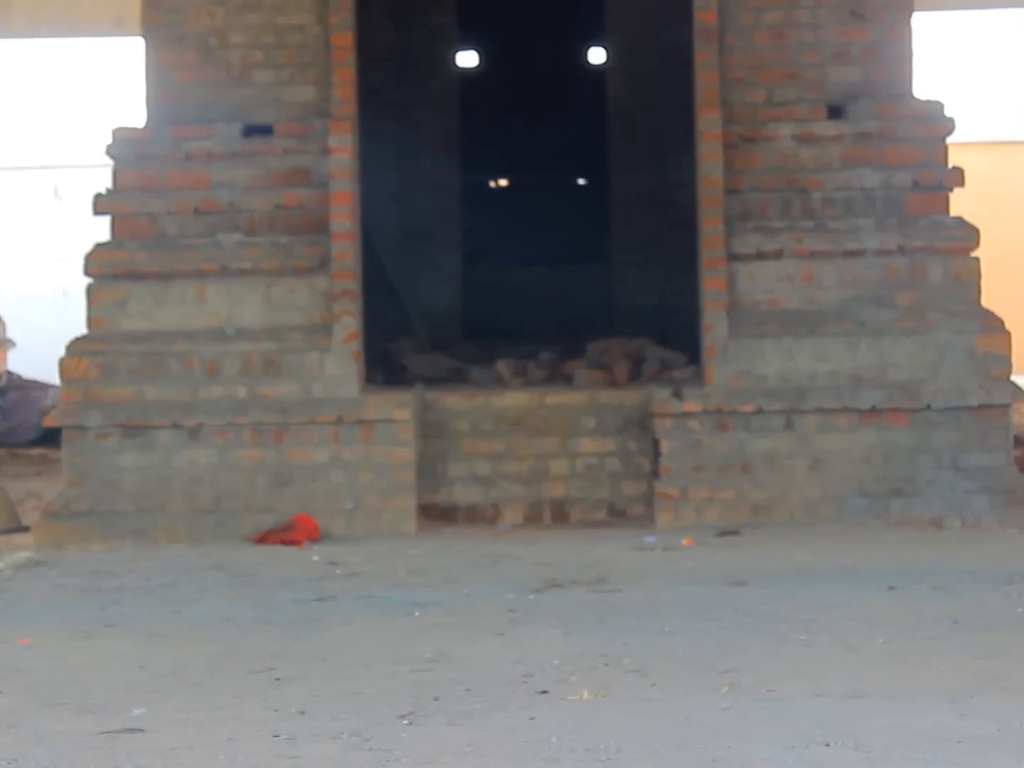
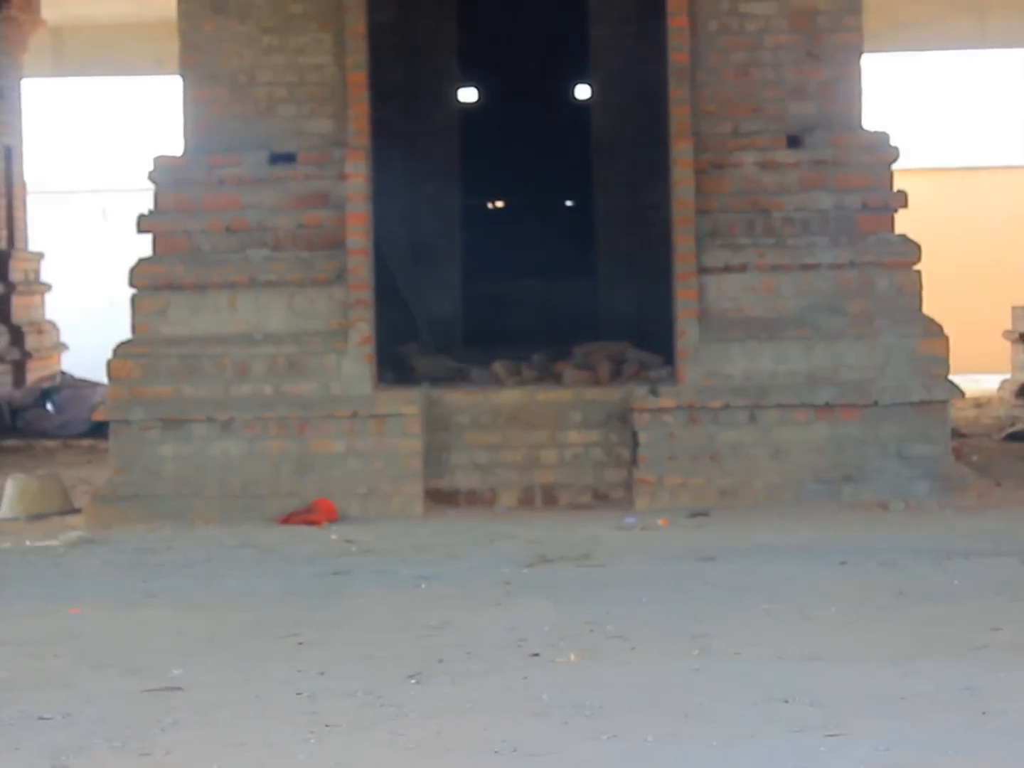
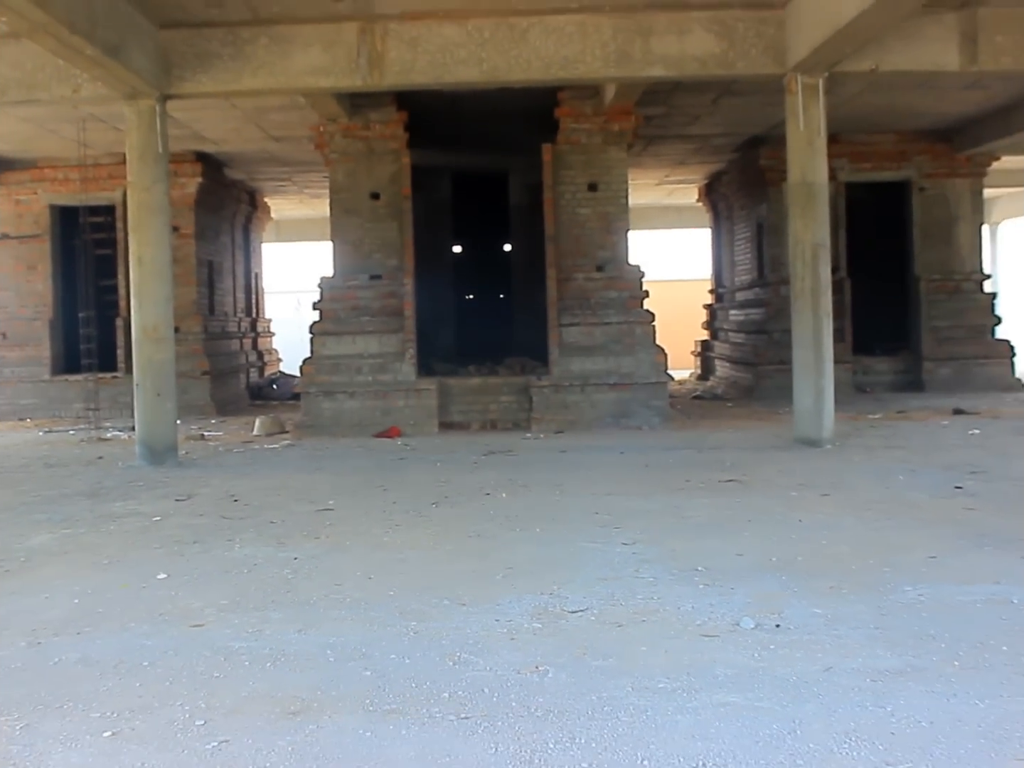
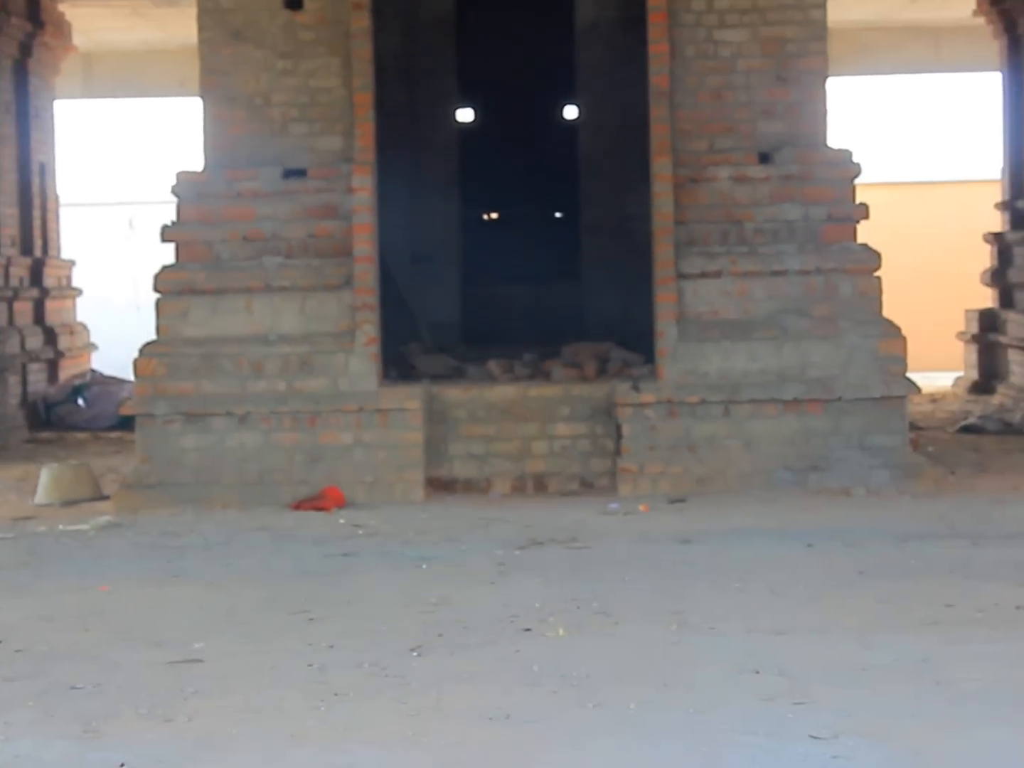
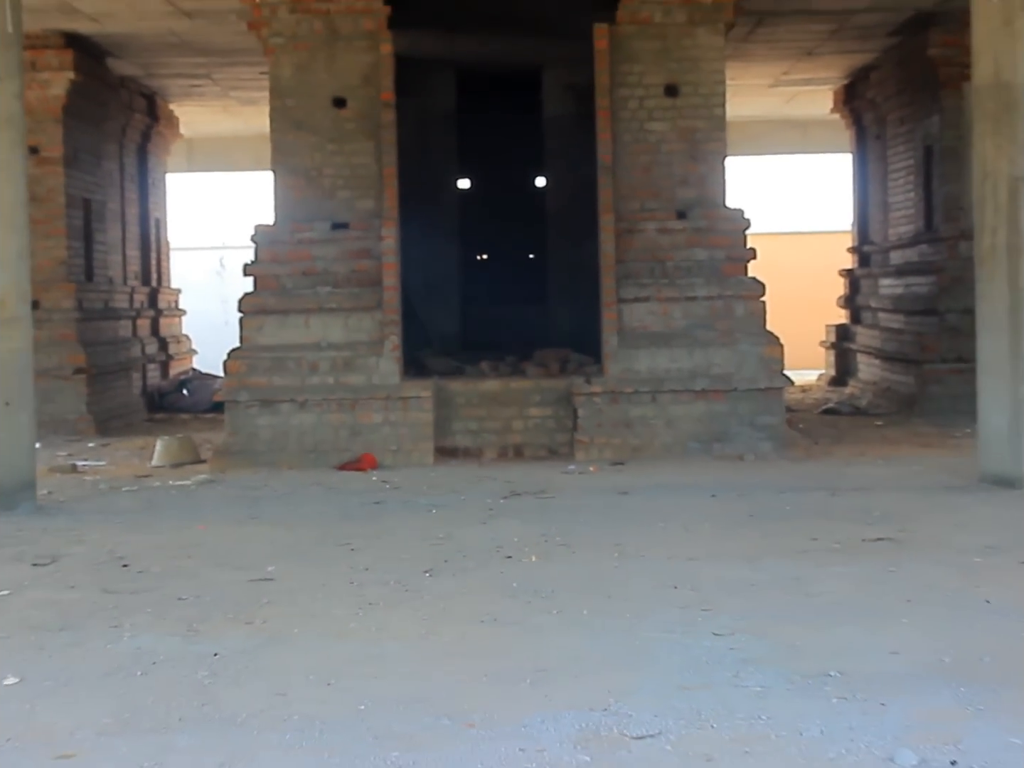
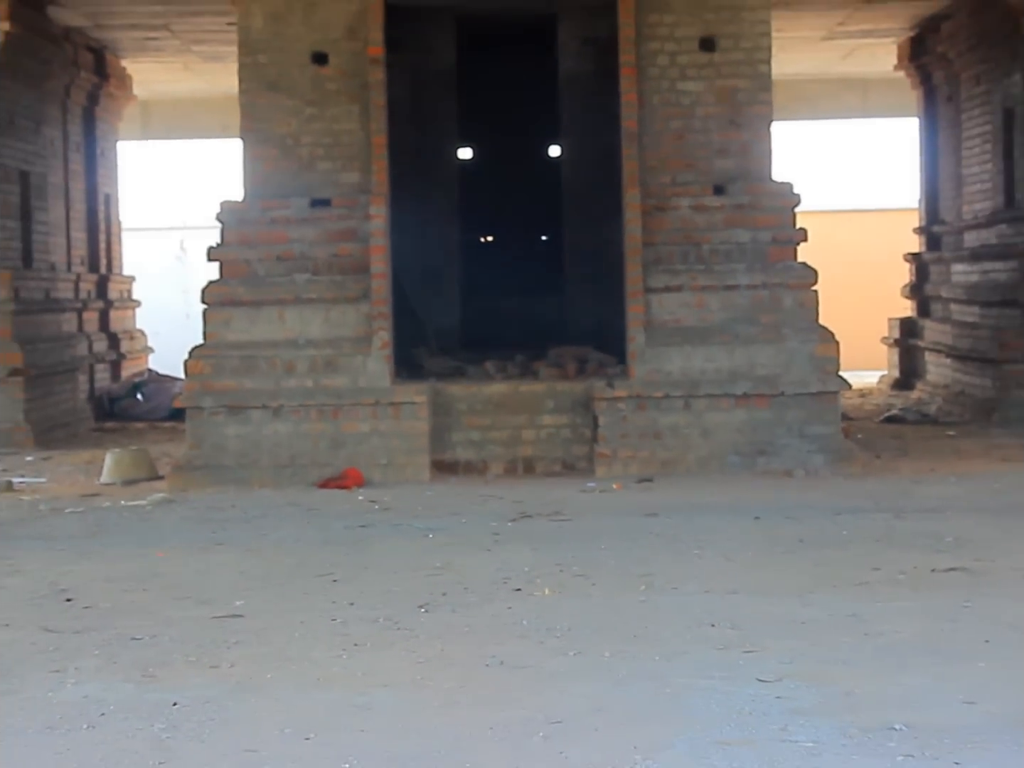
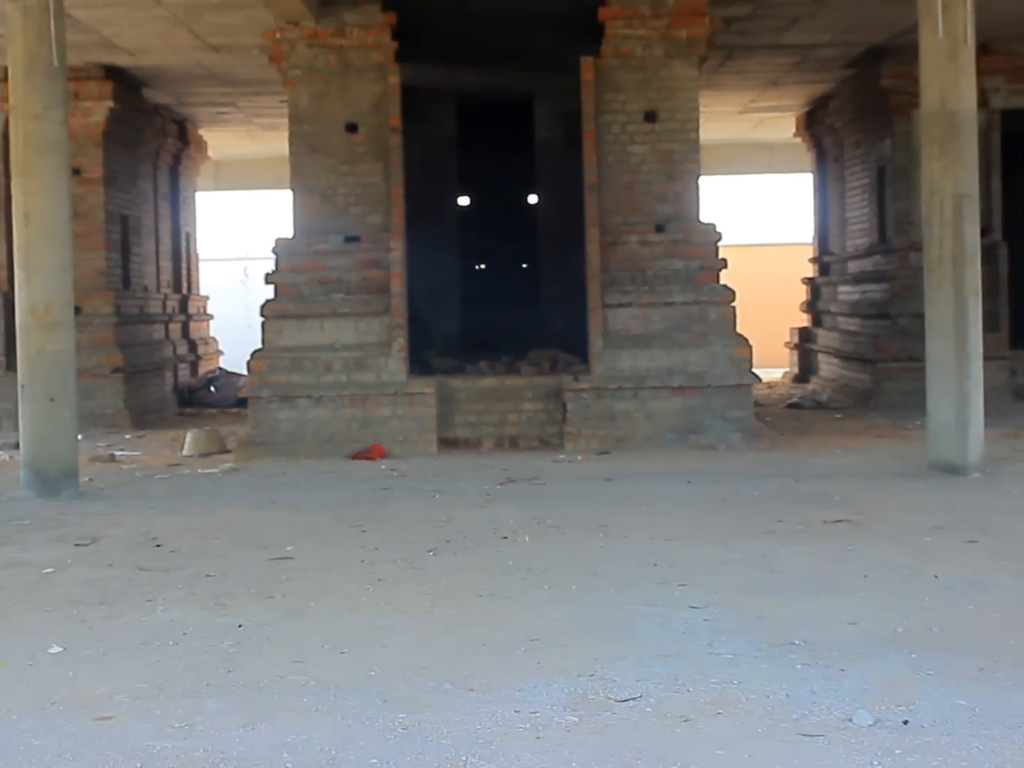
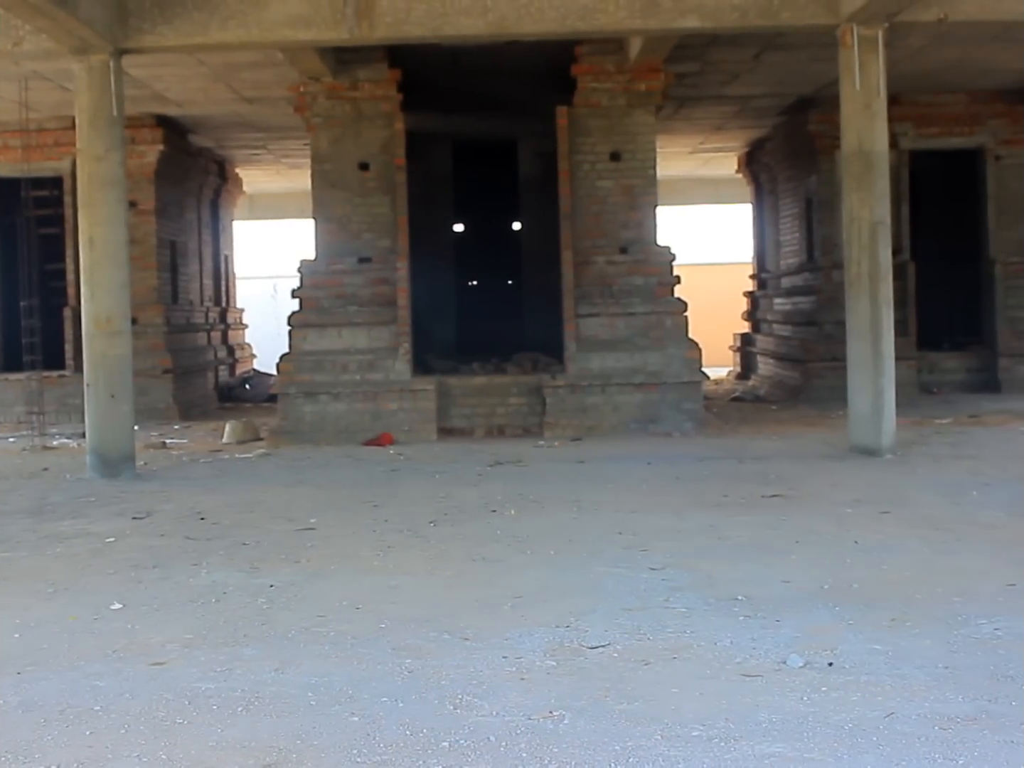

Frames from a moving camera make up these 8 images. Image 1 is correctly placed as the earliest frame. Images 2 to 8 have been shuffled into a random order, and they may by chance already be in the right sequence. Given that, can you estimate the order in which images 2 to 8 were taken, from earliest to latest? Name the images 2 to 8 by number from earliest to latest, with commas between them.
2, 4, 6, 5, 7, 8, 3
